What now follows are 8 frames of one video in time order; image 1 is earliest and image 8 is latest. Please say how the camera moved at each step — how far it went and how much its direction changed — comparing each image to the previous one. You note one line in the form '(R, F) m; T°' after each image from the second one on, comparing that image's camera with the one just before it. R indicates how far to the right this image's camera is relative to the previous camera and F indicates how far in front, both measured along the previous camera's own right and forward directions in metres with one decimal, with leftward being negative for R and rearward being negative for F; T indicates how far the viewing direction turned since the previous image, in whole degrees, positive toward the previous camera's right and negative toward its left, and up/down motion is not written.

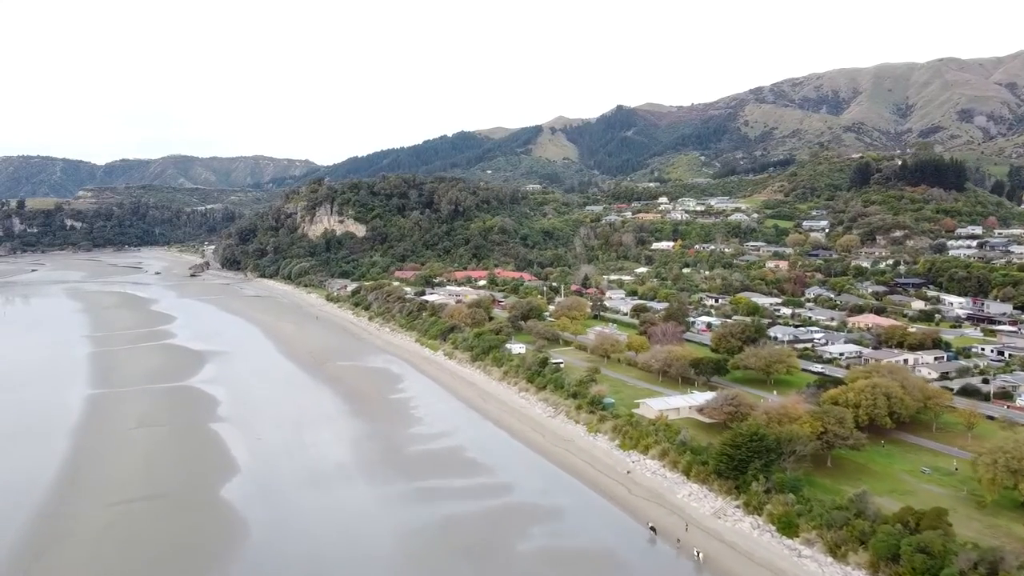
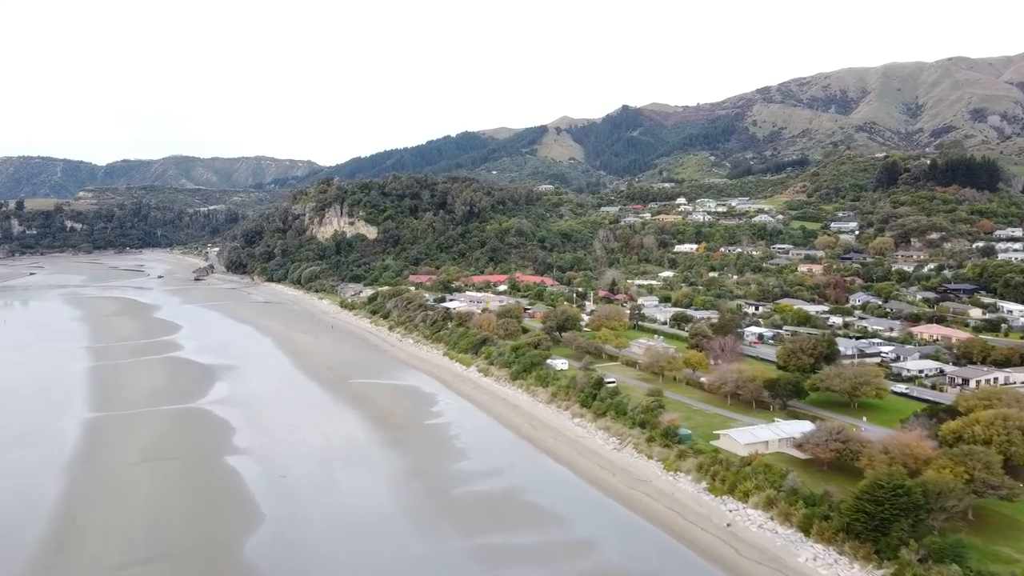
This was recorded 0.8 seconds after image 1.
(-1.5, +2.9) m; 0°
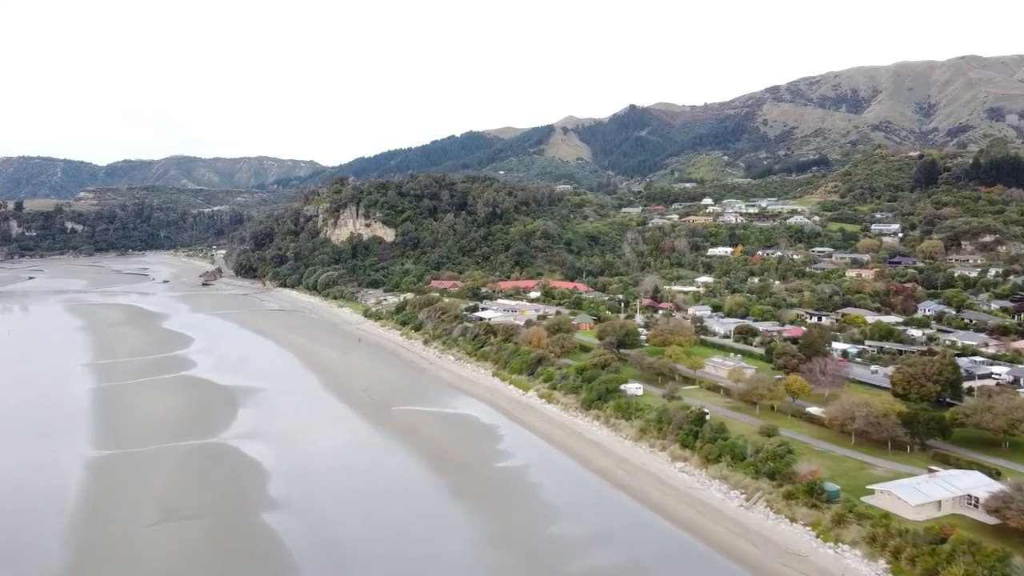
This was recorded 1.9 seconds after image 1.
(-2.1, +3.7) m; 0°
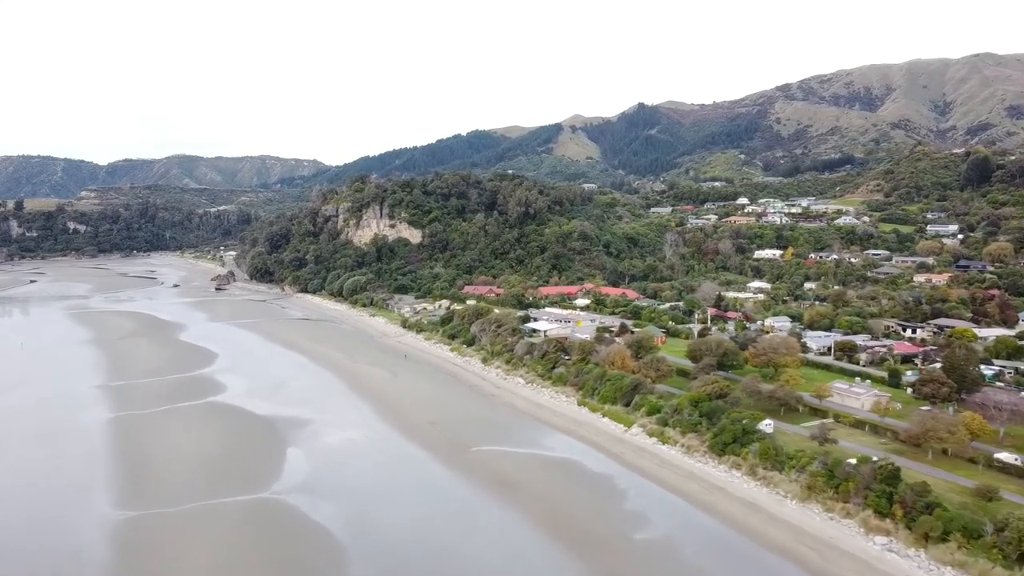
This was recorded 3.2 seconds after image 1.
(-2.7, +4.3) m; 0°
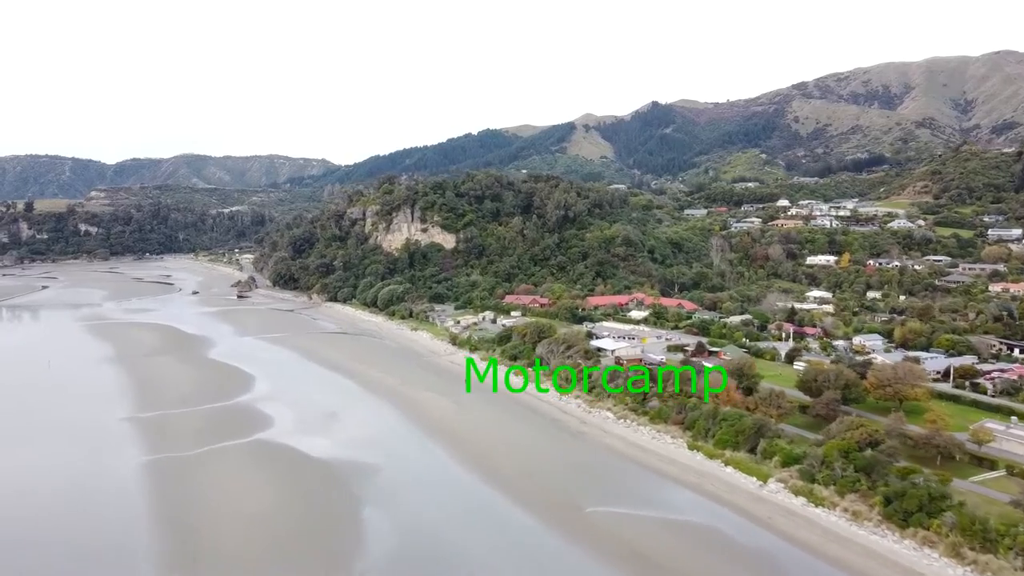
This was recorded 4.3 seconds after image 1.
(-2.5, +3.4) m; 0°
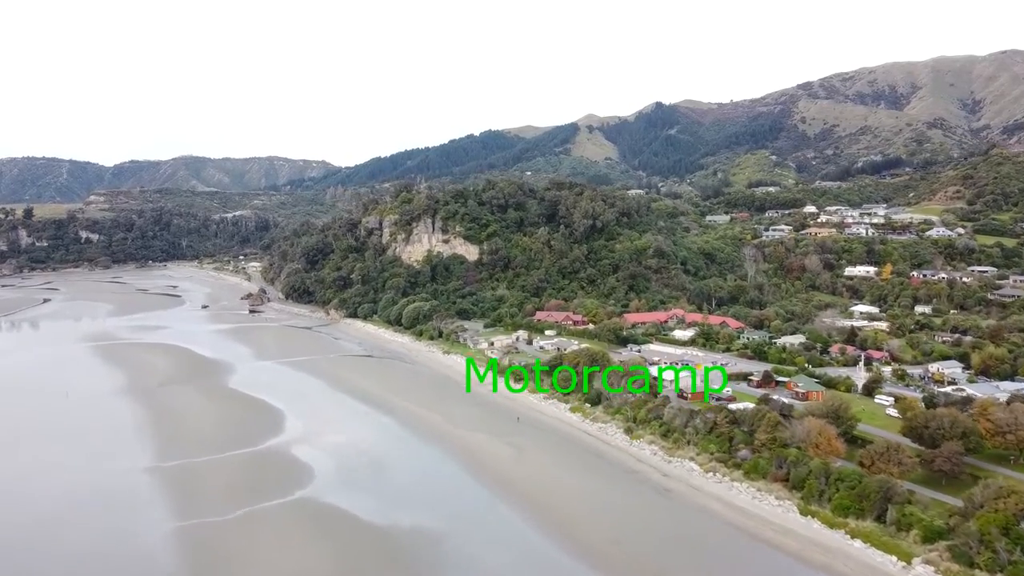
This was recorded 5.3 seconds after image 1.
(-2.0, +2.7) m; 0°
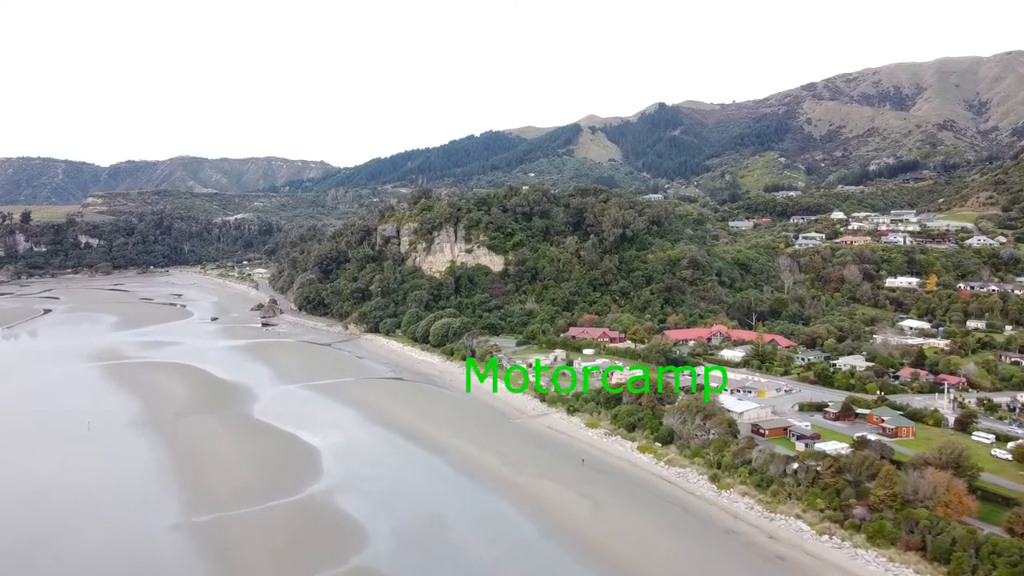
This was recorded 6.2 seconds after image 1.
(-2.1, +2.7) m; 0°
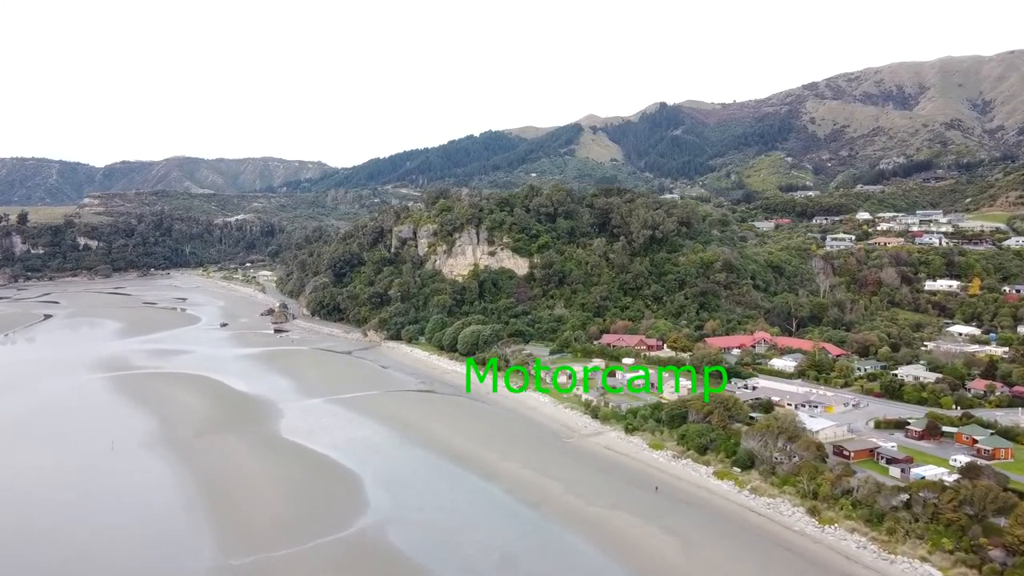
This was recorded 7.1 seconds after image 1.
(-1.9, +2.4) m; 0°
